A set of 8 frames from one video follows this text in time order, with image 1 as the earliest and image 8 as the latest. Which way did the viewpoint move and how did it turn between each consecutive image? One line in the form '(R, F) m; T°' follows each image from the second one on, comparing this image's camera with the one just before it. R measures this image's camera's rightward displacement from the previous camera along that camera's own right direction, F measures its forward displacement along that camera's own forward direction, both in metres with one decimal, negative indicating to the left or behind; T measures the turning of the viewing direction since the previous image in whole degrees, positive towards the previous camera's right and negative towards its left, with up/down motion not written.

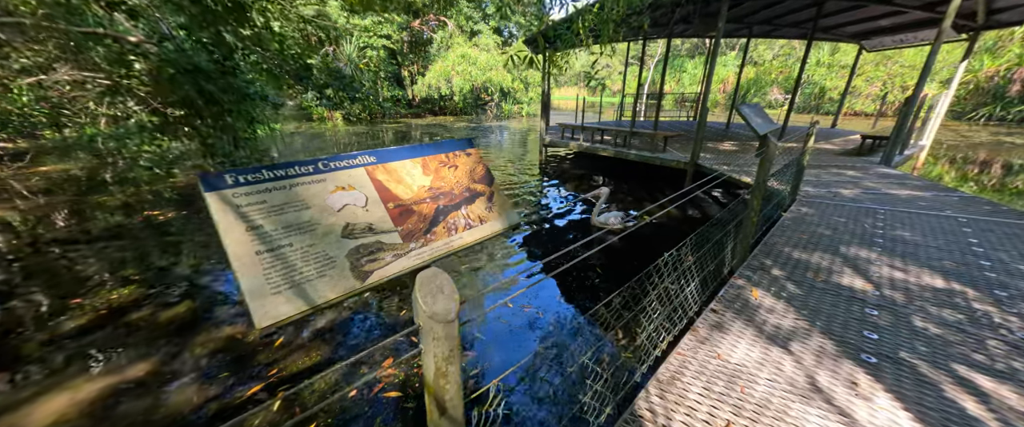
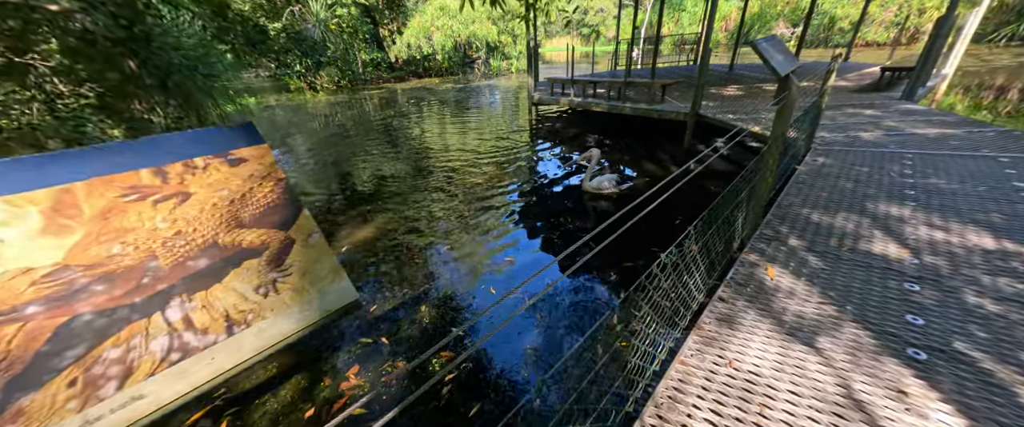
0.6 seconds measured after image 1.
(+0.3, +0.5) m; 0°
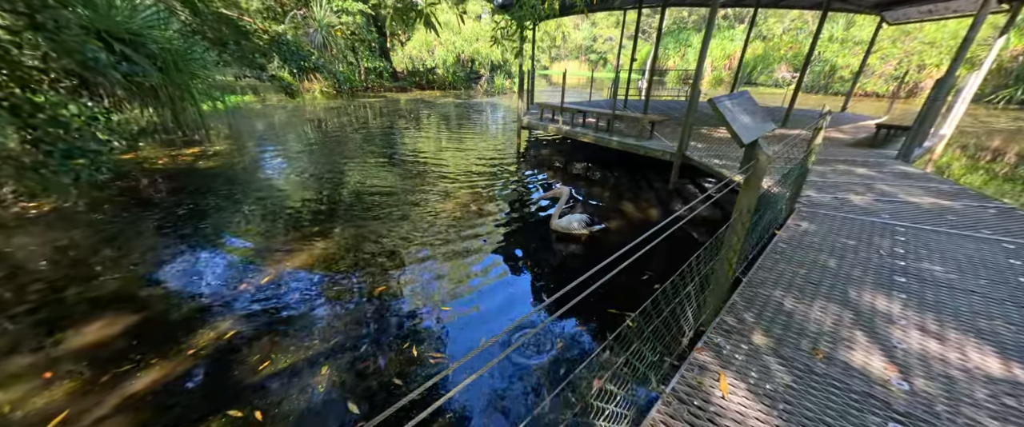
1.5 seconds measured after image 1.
(+0.6, +0.5) m; 0°
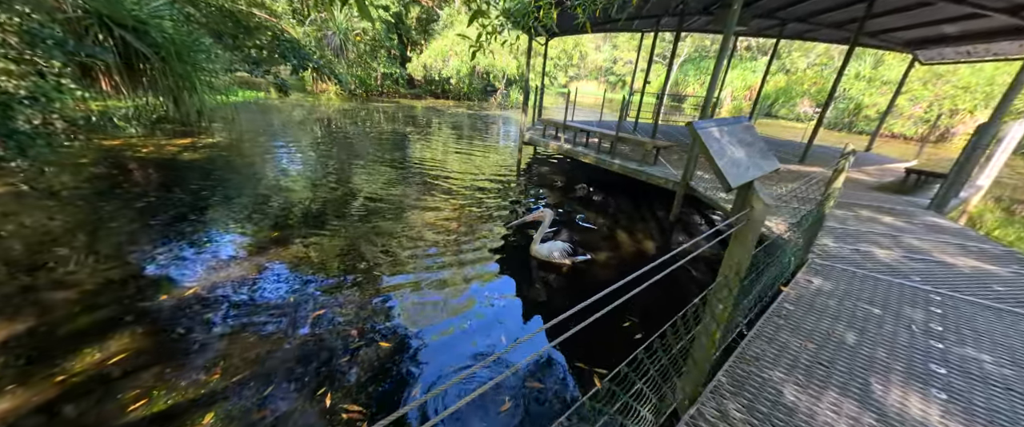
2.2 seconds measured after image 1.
(+0.5, +0.5) m; -2°
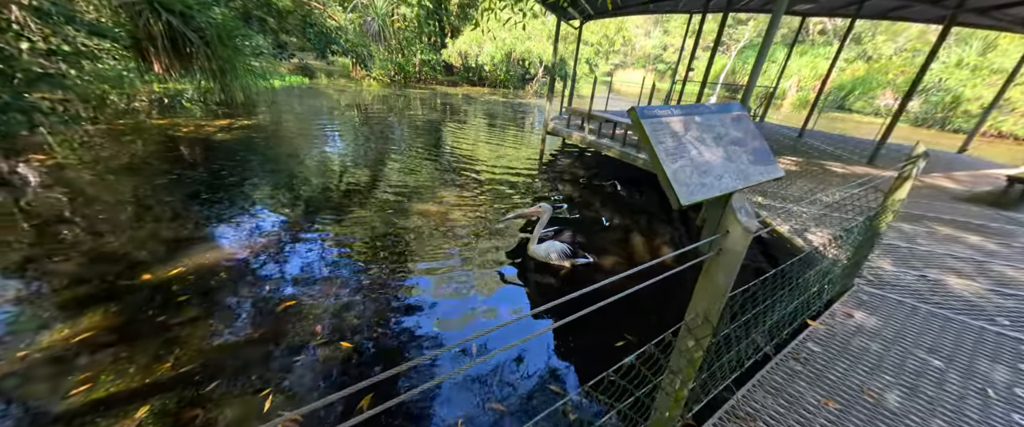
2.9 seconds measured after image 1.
(+0.5, +0.4) m; -6°
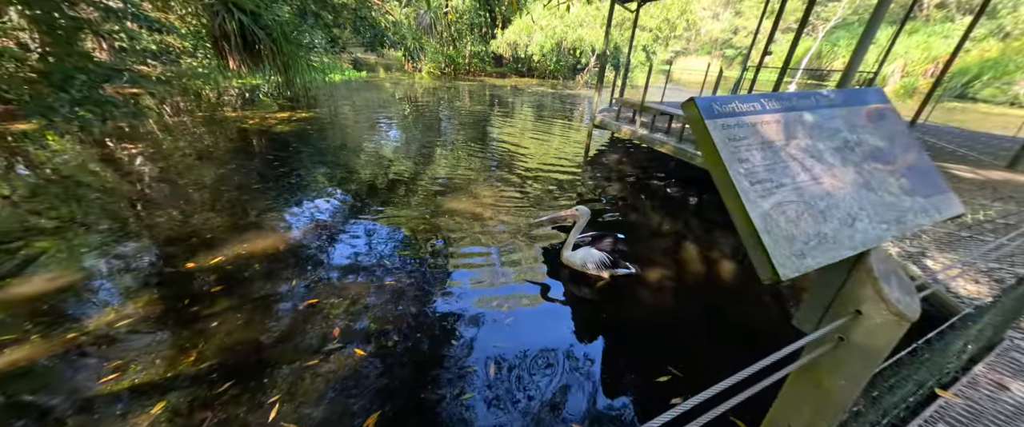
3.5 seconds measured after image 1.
(+0.1, +0.4) m; -8°
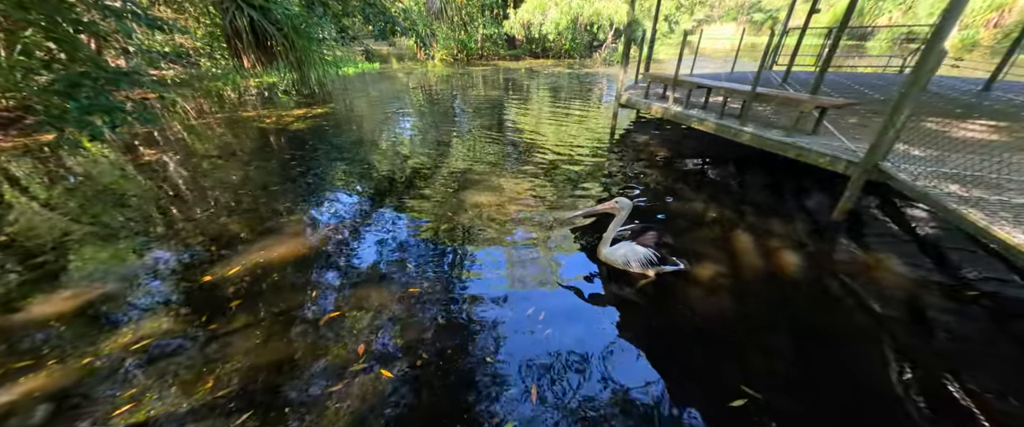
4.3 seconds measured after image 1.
(-0.1, +0.4) m; -3°
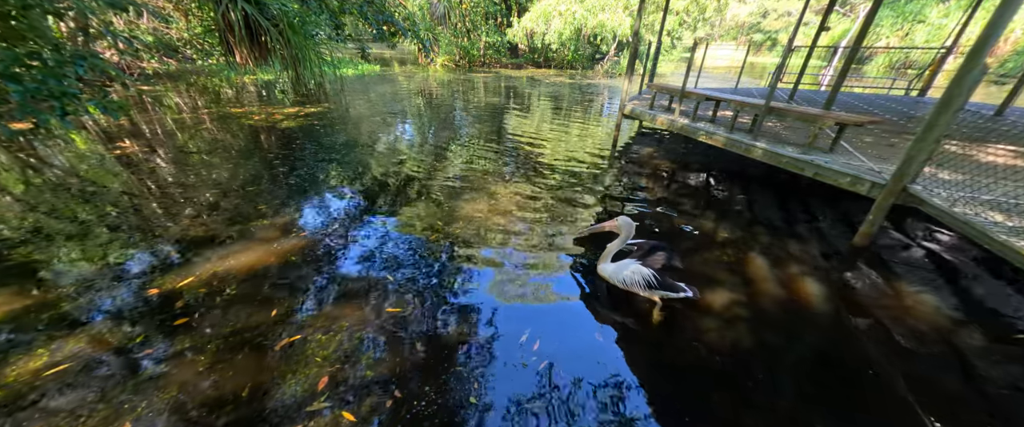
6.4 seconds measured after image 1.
(0.0, +0.4) m; +1°
